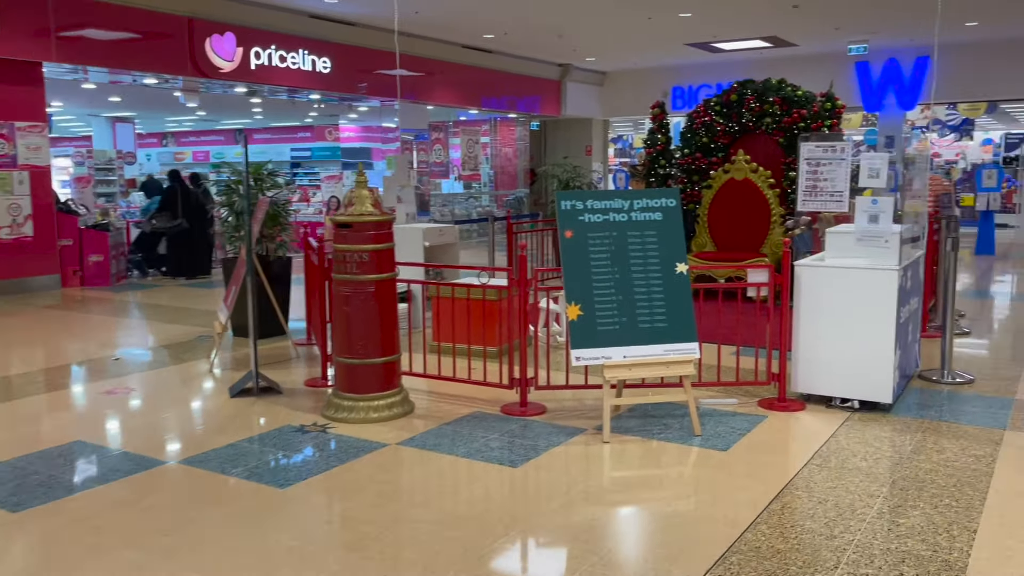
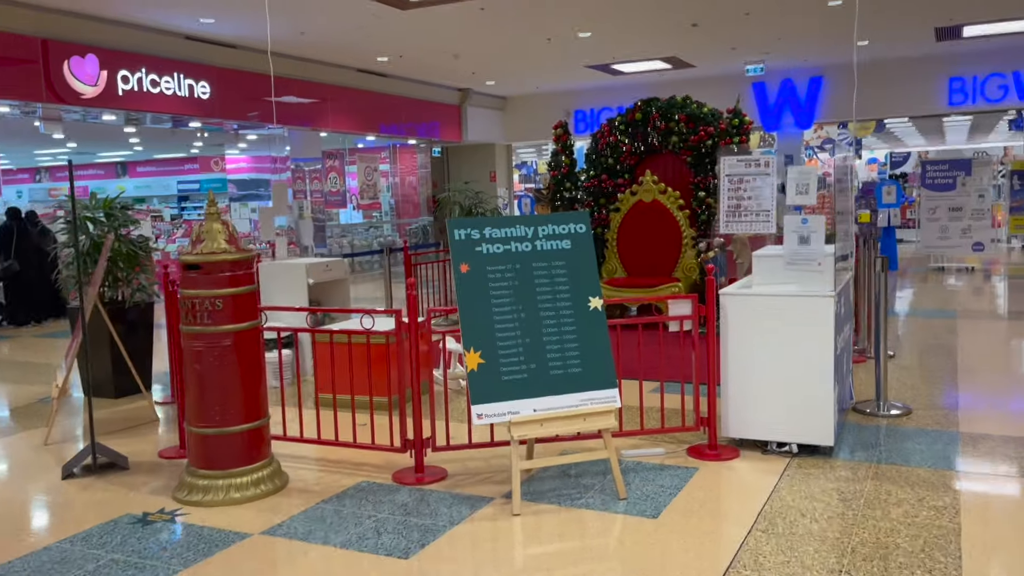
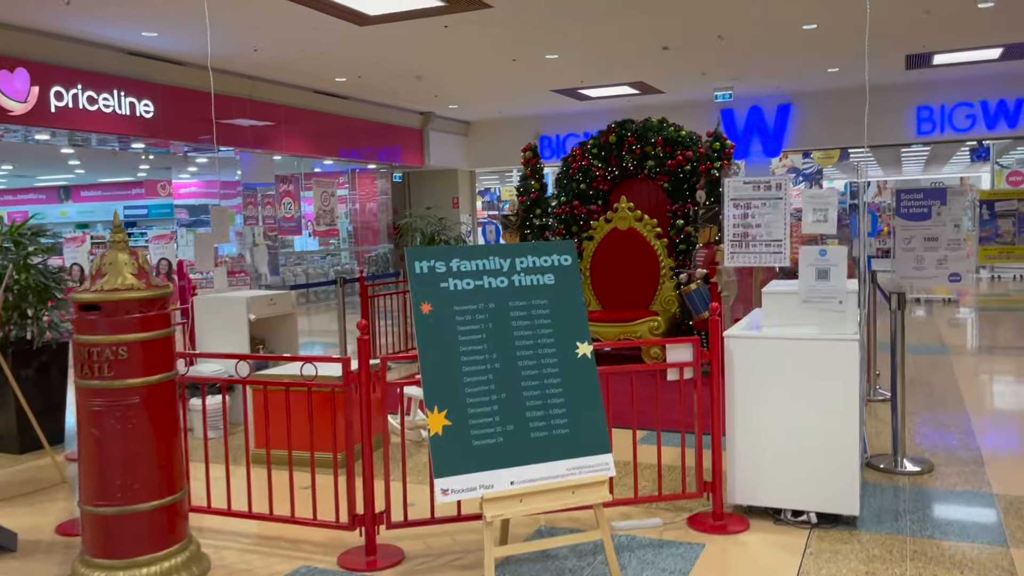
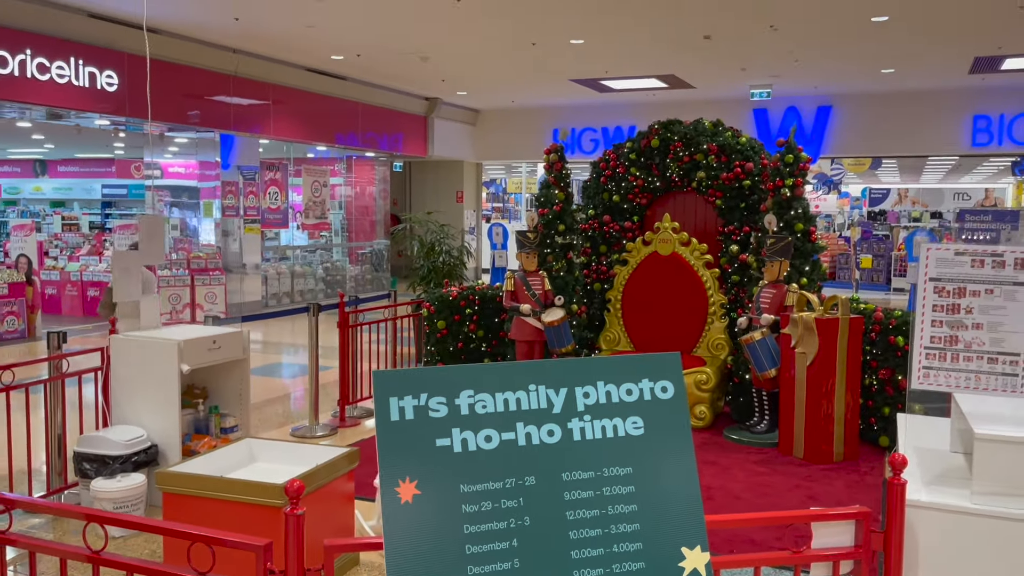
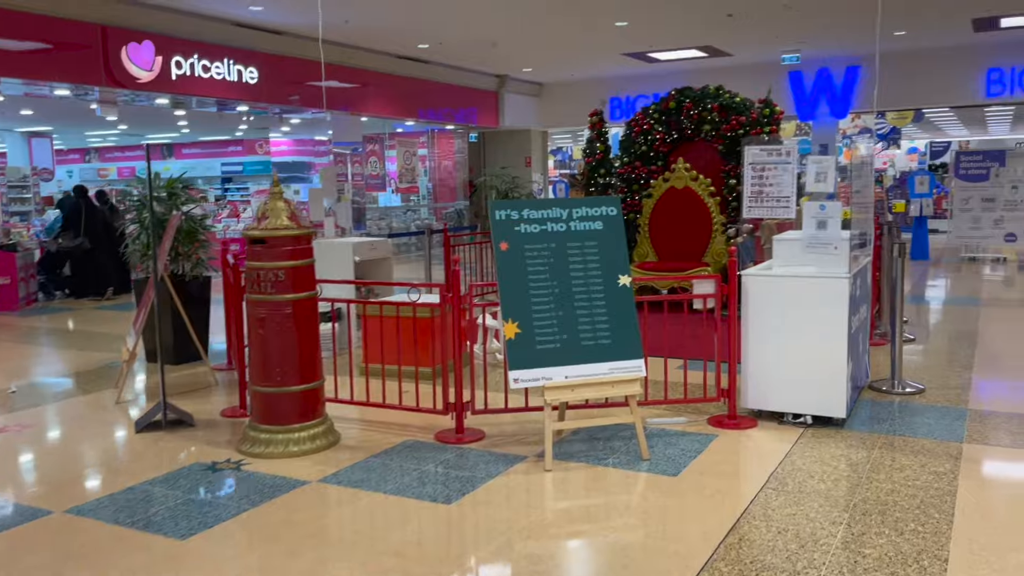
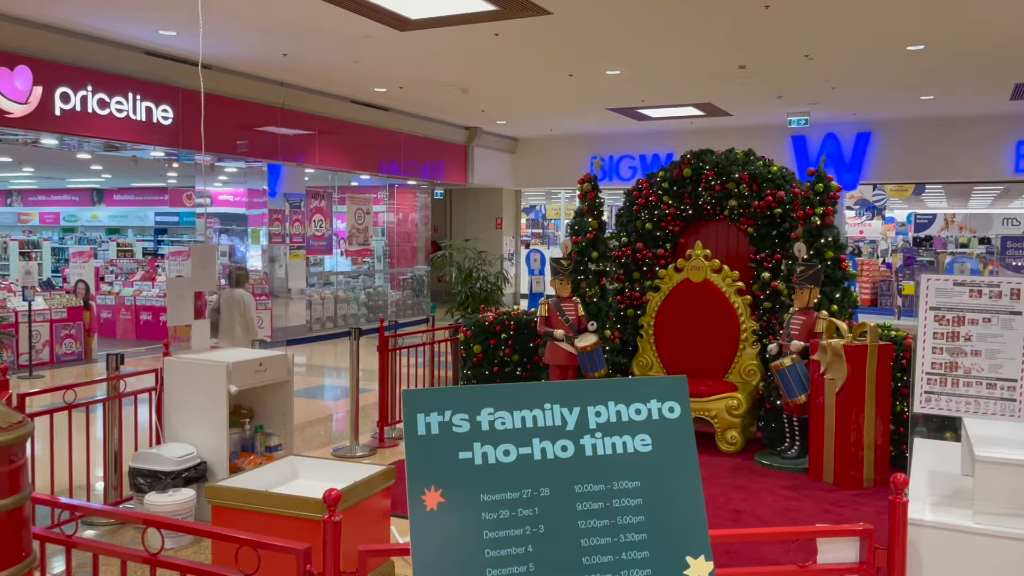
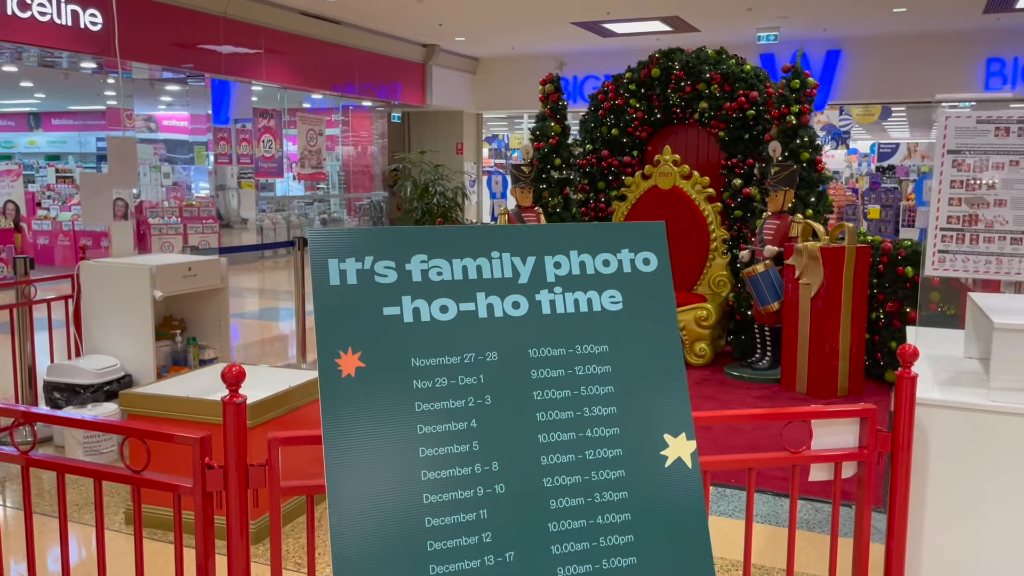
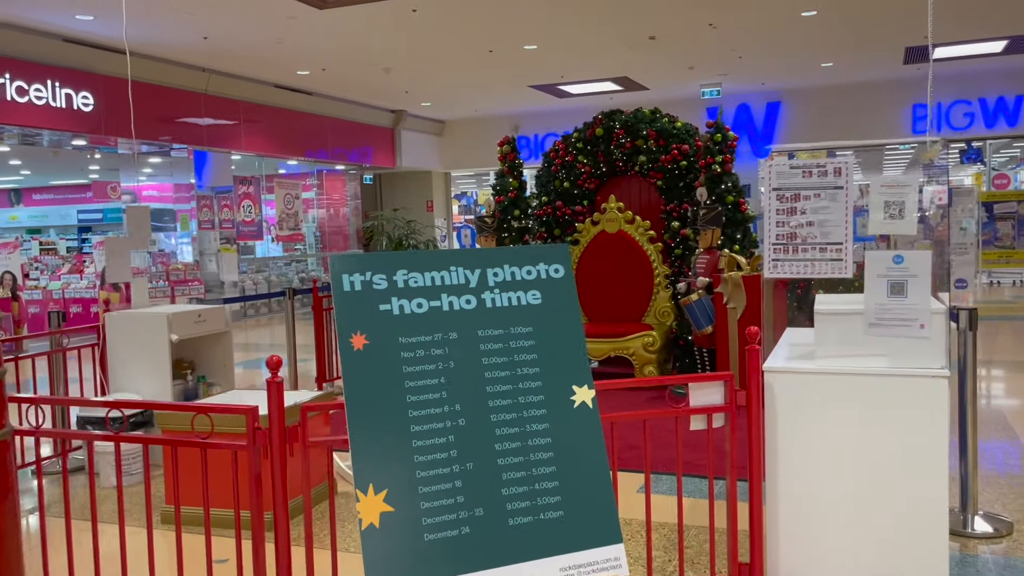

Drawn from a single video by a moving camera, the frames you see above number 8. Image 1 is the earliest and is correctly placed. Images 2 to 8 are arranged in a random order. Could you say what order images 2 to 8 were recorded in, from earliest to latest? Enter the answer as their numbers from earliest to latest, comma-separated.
5, 2, 3, 8, 7, 4, 6
